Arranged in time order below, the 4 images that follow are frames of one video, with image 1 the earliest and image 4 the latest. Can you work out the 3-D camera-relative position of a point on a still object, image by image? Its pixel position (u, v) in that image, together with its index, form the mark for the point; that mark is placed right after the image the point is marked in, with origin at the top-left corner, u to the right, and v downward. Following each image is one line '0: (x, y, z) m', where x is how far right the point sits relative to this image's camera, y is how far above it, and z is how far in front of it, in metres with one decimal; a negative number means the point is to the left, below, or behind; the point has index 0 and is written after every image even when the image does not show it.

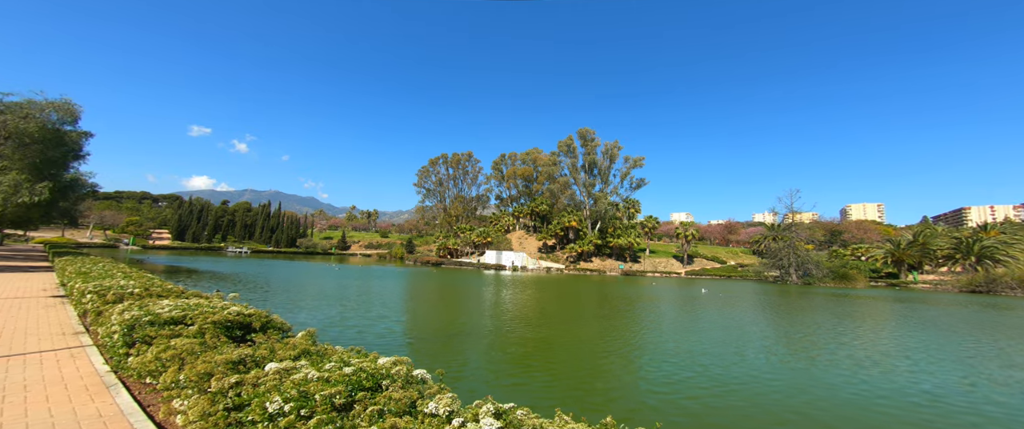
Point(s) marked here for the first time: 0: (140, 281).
0: (-6.2, -1.1, +6.5) m
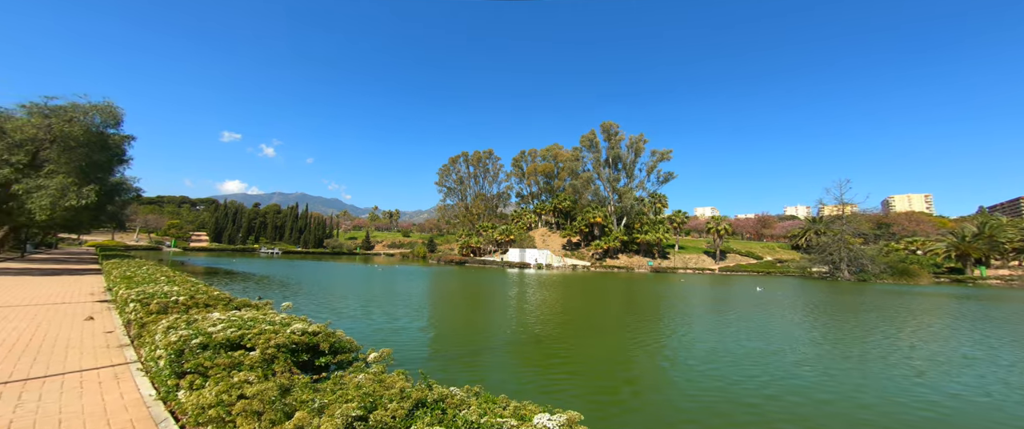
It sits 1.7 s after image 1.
0: (-5.1, -1.1, +6.1) m
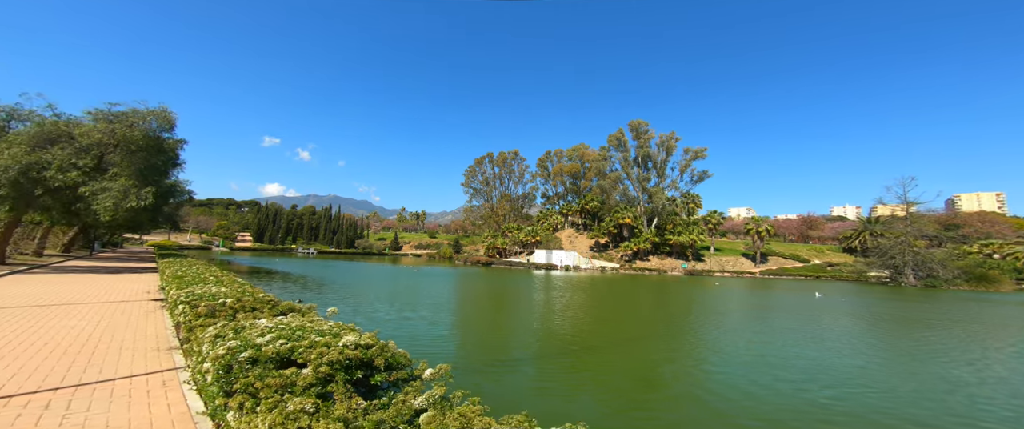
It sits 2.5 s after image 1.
0: (-4.3, -1.1, +6.0) m
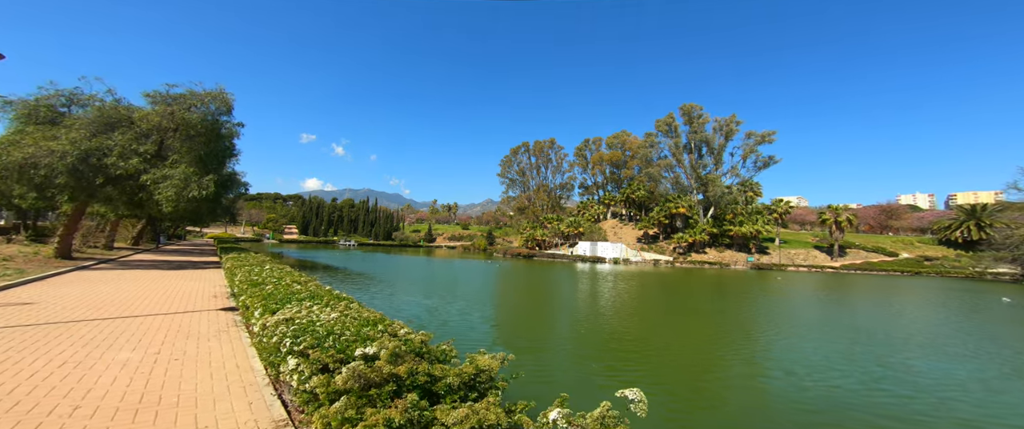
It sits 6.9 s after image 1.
0: (-1.6, -1.0, +3.9) m
